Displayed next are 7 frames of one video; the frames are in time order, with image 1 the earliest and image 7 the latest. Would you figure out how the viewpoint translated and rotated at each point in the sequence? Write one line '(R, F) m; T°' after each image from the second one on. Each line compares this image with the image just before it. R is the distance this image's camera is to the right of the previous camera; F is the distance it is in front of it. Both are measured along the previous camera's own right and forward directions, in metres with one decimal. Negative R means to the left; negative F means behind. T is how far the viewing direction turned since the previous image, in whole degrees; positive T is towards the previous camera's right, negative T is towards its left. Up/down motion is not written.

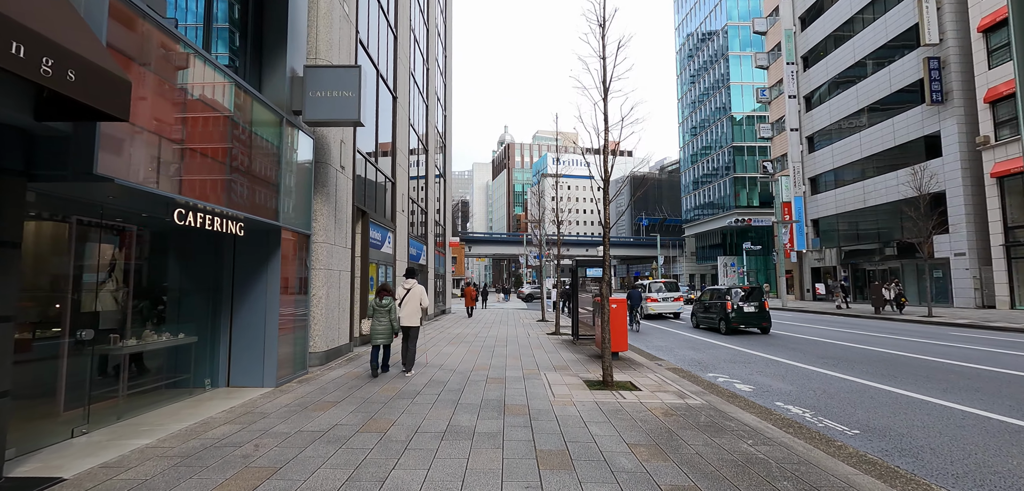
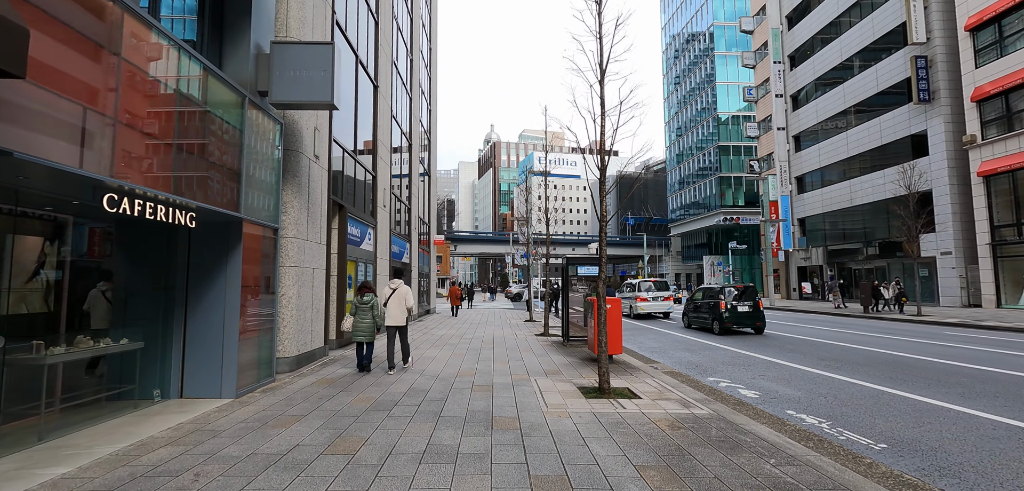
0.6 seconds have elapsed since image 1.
(0.0, +0.6) m; +2°
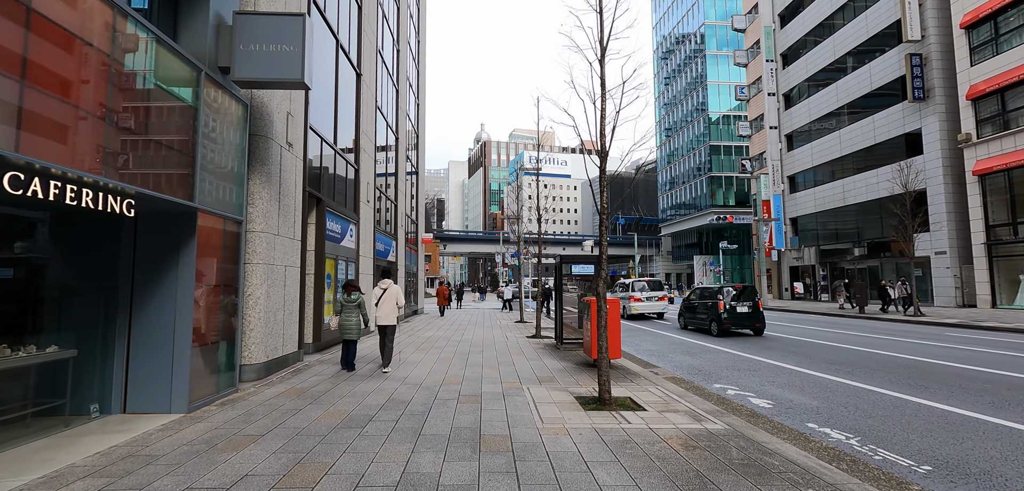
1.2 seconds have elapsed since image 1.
(0.0, +0.7) m; +1°
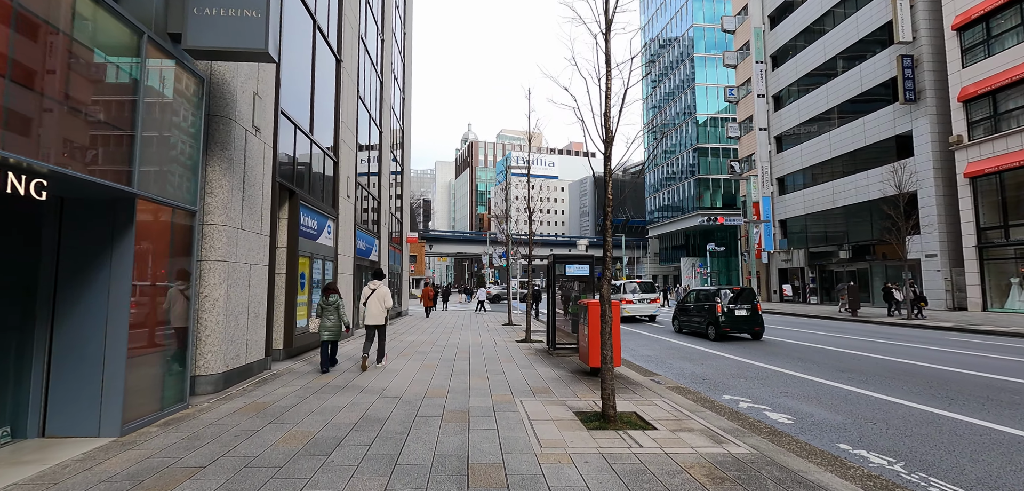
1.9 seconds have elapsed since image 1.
(-0.1, +0.7) m; +2°
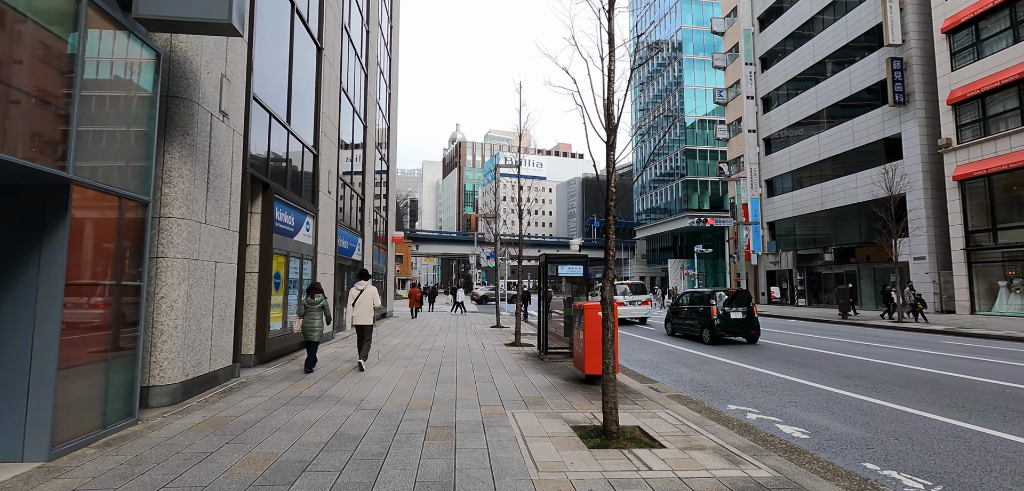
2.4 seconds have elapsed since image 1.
(-0.1, +0.5) m; +2°
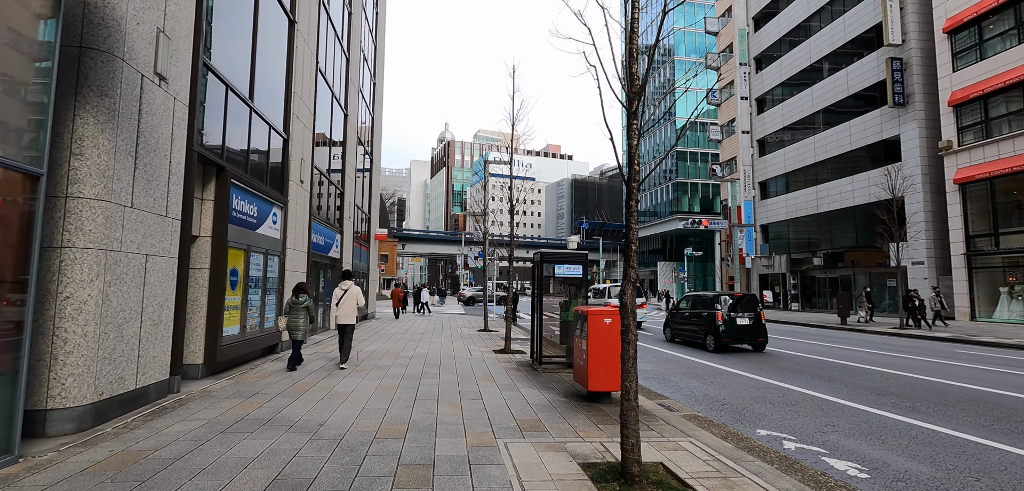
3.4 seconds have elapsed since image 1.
(-0.1, +1.1) m; +2°
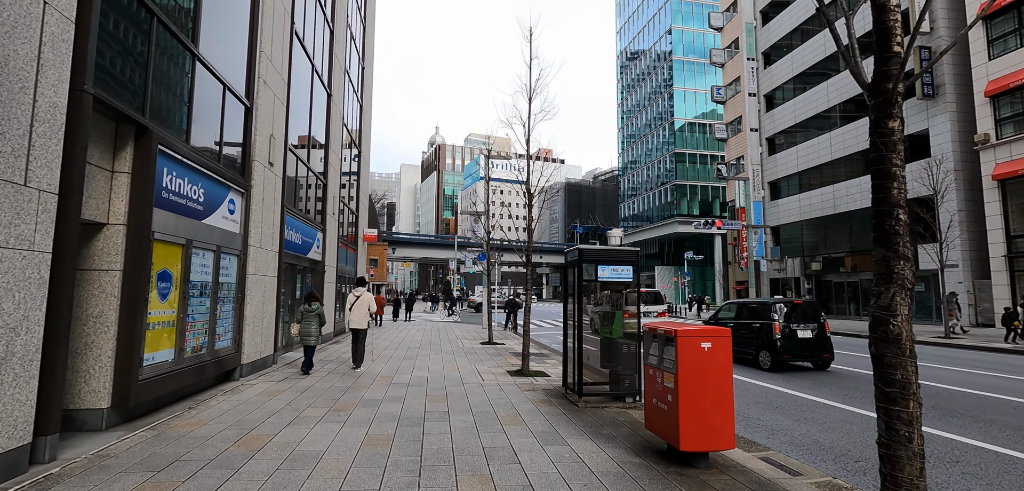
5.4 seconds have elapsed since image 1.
(-0.6, +2.1) m; +1°
